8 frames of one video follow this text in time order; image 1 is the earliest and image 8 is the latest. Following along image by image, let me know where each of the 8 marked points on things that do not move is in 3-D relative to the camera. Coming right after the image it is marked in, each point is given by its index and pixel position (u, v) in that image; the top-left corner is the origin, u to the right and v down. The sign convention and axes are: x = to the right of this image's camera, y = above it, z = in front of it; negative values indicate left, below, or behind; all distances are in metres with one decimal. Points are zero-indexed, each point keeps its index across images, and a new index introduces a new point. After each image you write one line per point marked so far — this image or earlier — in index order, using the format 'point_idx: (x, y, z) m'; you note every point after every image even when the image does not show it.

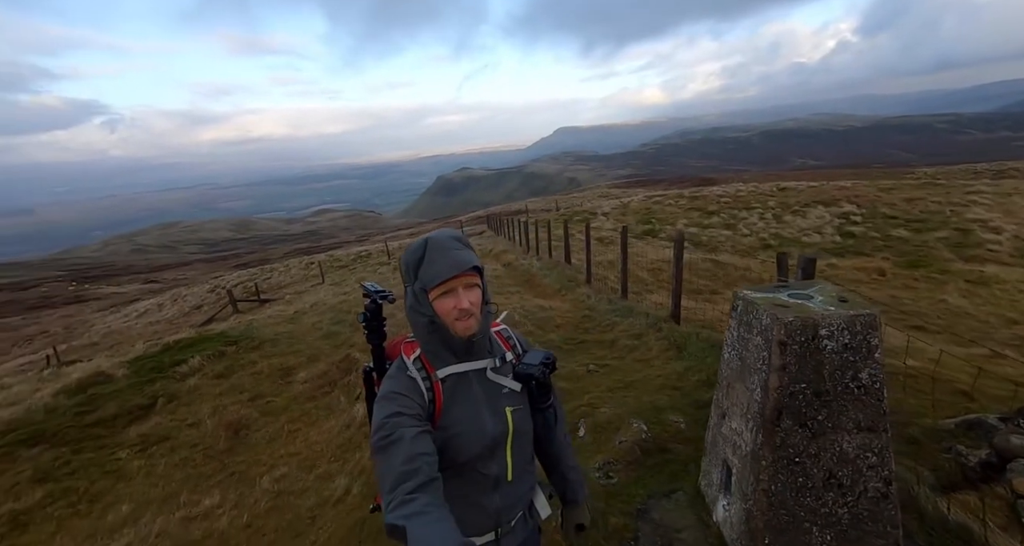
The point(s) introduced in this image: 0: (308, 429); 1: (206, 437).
0: (-3.7, -2.8, +9.4) m
1: (-5.5, -3.0, +9.1) m
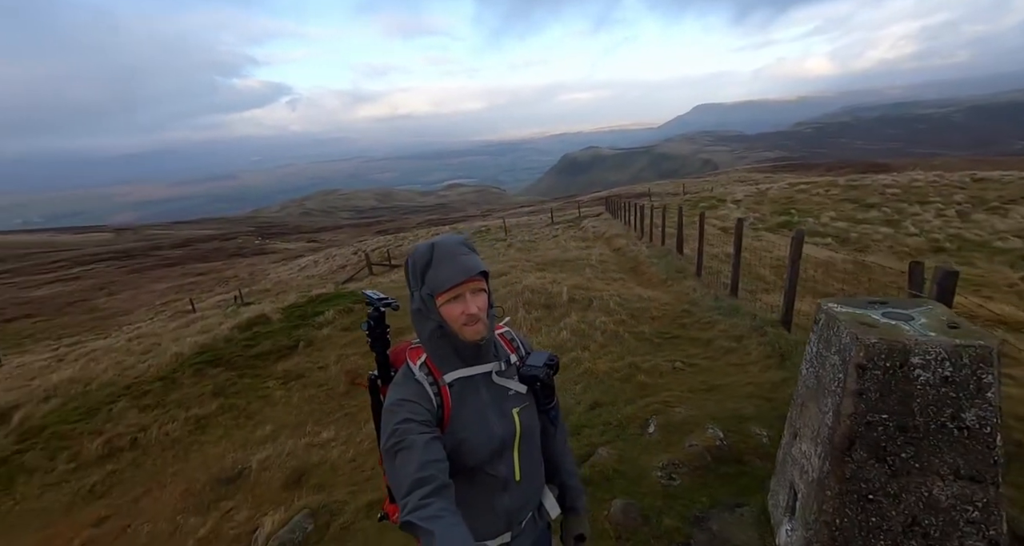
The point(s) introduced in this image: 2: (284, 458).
0: (-2.1, -2.3, +10.7) m
1: (-4.0, -2.3, +11.0) m
2: (-3.9, -3.1, +9.1) m
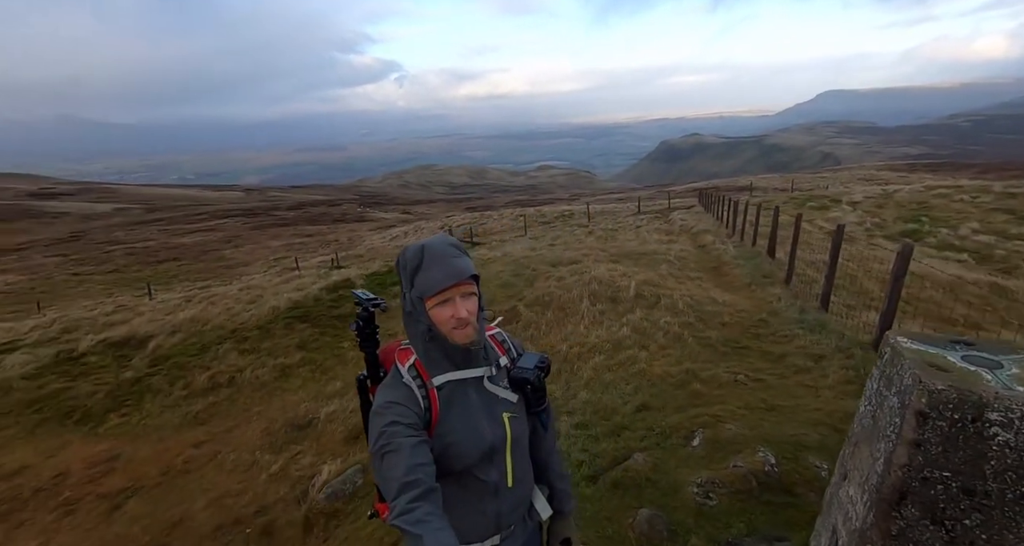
0: (-1.0, -1.9, +11.2) m
1: (-2.8, -1.7, +11.8) m
2: (-3.1, -2.6, +10.0) m
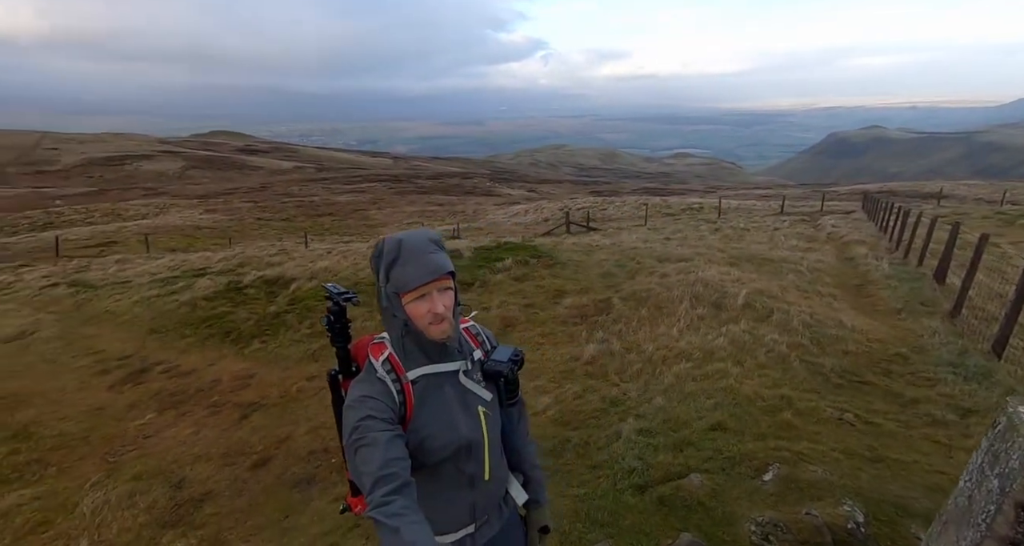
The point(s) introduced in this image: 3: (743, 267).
0: (+0.8, -1.6, +11.2) m
1: (-0.7, -1.1, +12.3) m
2: (-1.6, -2.0, +10.6) m
3: (+5.9, +0.2, +13.3) m
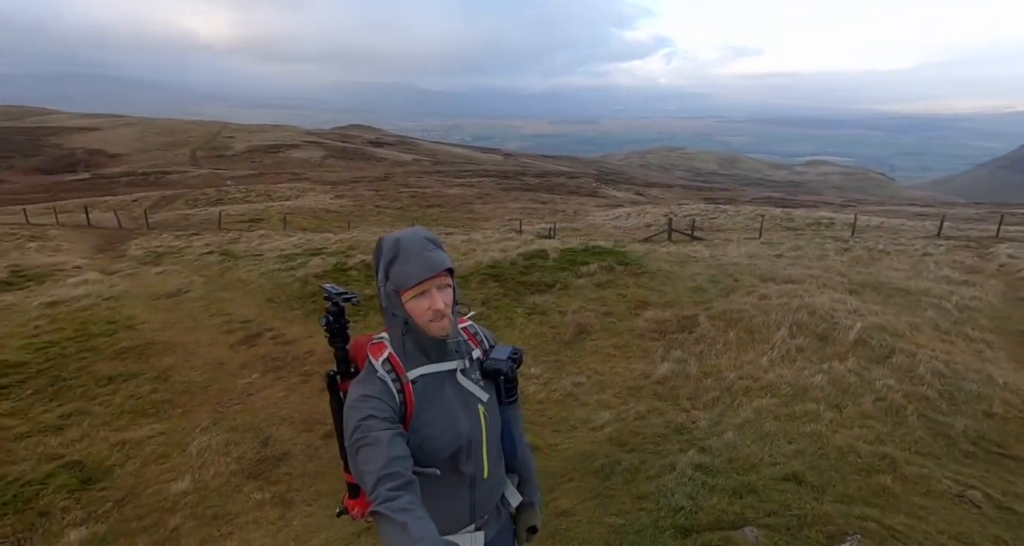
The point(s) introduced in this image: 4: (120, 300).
0: (+2.1, -1.7, +10.5) m
1: (+1.0, -1.2, +11.9) m
2: (-0.3, -2.0, +10.5) m
3: (+7.7, -0.5, +11.3) m
4: (-11.7, -0.8, +15.5) m
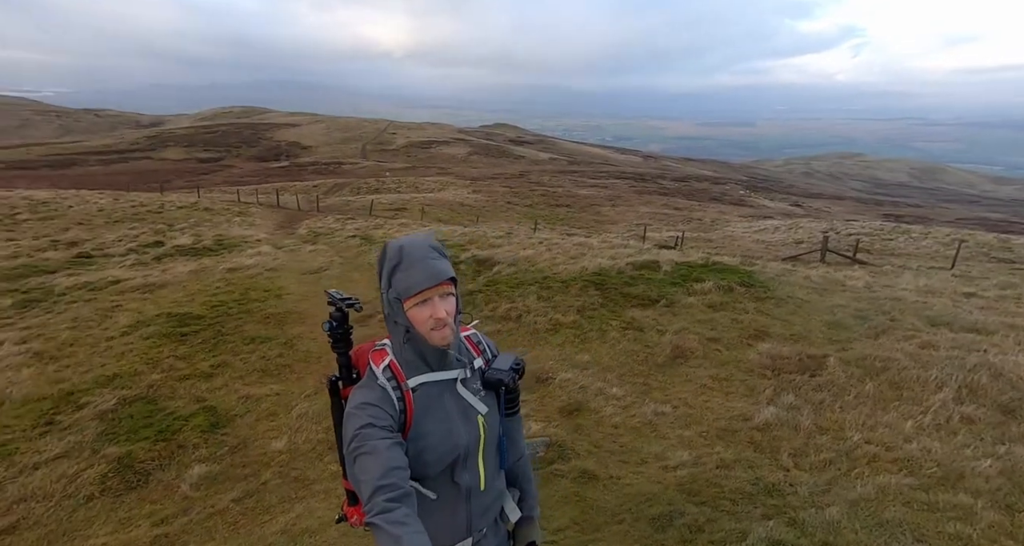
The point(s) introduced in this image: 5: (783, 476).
0: (+3.5, -2.1, +9.1) m
1: (+2.9, -1.5, +10.7) m
2: (+1.2, -2.1, +9.8) m
3: (+9.2, -1.4, +8.1) m
4: (-8.0, +0.1, +18.0) m
5: (+3.7, -2.8, +7.2) m
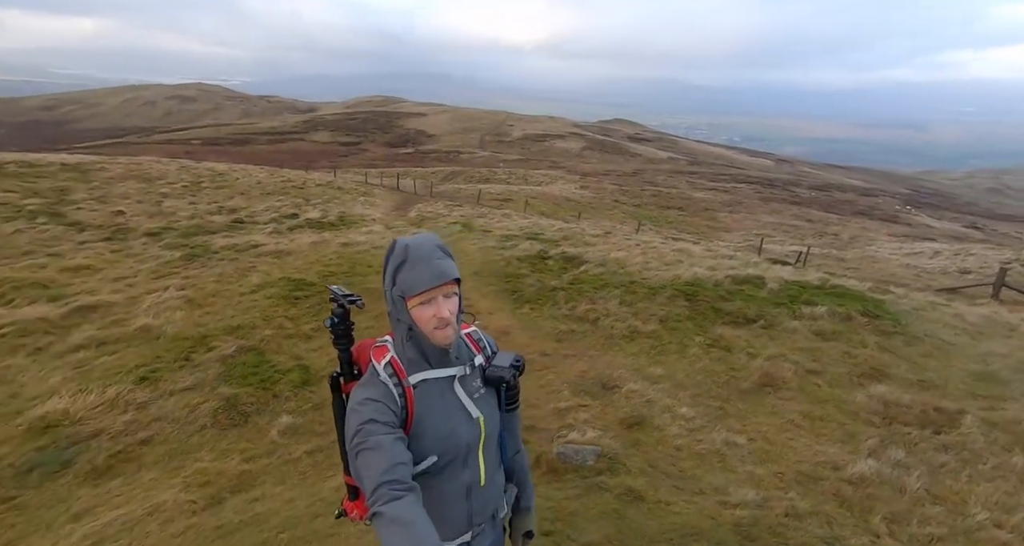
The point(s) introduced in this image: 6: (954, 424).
0: (+4.4, -2.4, +7.9) m
1: (+4.2, -1.7, +9.6) m
2: (+2.3, -2.2, +9.2) m
3: (+9.8, -2.3, +5.6) m
4: (-4.5, +0.9, +19.1) m
5: (+4.1, -3.1, +6.1) m
6: (+6.1, -2.1, +7.3) m
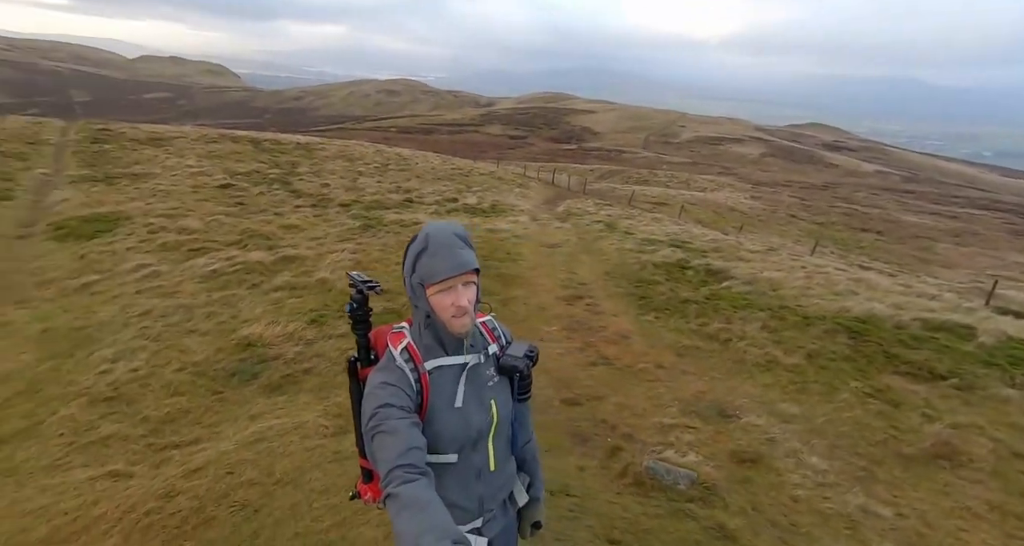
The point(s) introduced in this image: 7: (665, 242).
0: (+5.4, -3.0, +6.0) m
1: (+5.9, -2.3, +7.7) m
2: (+3.8, -2.5, +7.9) m
3: (+9.8, -3.5, +2.3) m
4: (+0.7, +1.2, +19.3) m
5: (+4.5, -3.6, +4.4) m
6: (+7.0, -2.9, +5.0) m
7: (+4.8, +1.0, +16.4) m
